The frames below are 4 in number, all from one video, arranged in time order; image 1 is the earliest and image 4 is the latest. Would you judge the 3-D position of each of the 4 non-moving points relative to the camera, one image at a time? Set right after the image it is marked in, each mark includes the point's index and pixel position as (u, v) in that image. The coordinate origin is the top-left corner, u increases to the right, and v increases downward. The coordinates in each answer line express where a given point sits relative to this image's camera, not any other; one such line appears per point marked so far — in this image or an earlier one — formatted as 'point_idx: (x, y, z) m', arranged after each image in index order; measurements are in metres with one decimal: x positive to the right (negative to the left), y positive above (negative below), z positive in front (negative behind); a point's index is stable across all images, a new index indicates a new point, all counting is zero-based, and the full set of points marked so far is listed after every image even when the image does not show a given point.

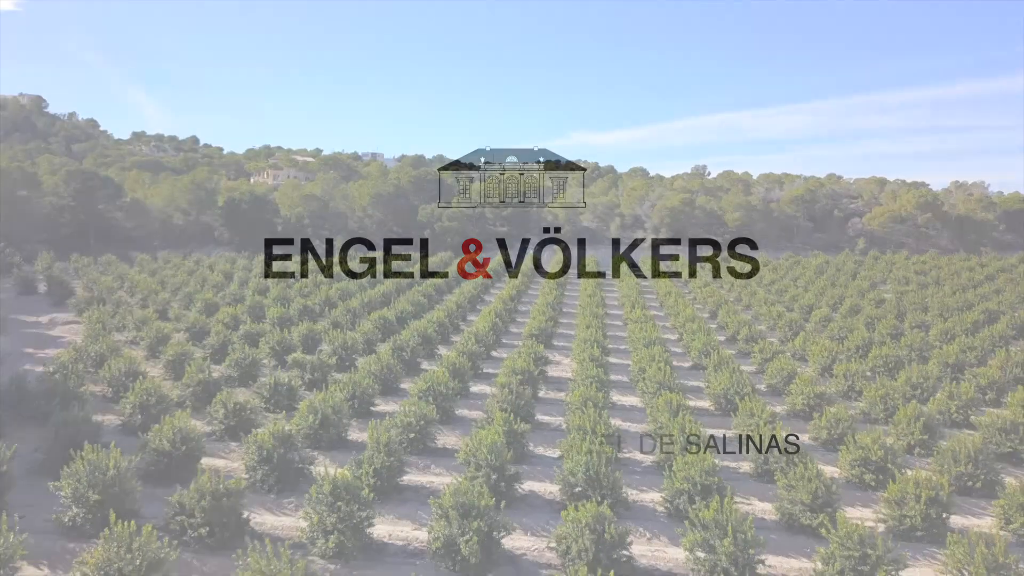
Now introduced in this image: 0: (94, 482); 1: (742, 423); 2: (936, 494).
0: (-5.8, -2.7, +11.5) m
1: (+5.0, -3.0, +18.1) m
2: (+6.8, -3.3, +13.4) m
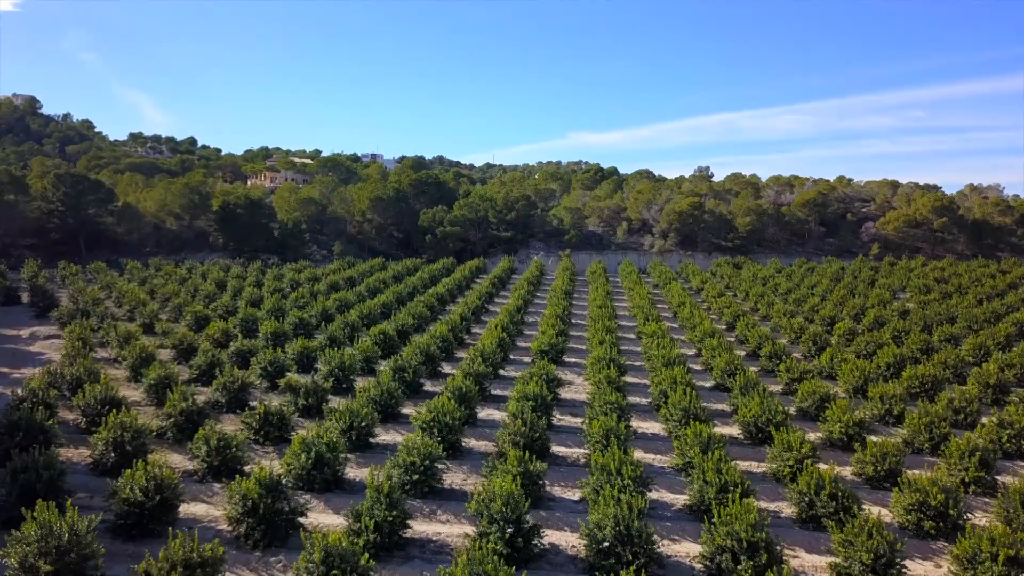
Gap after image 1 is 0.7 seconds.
0: (-5.5, -3.1, +9.8) m
1: (+5.3, -3.4, +16.4) m
2: (+7.1, -3.7, +11.7) m
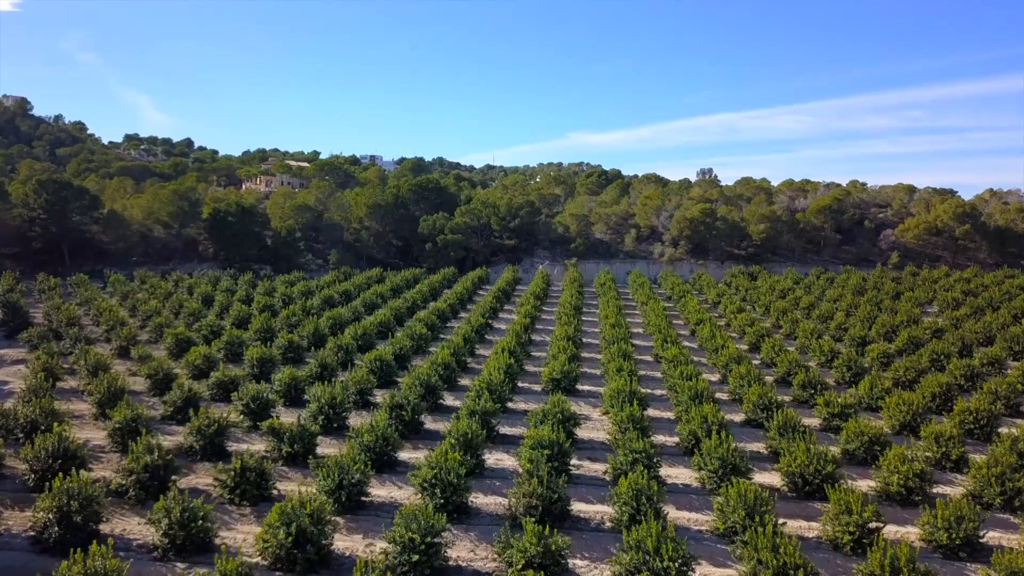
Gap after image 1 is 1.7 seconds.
0: (-5.2, -3.7, +7.5) m
1: (+5.6, -4.0, +14.1) m
2: (+7.4, -4.4, +9.5) m
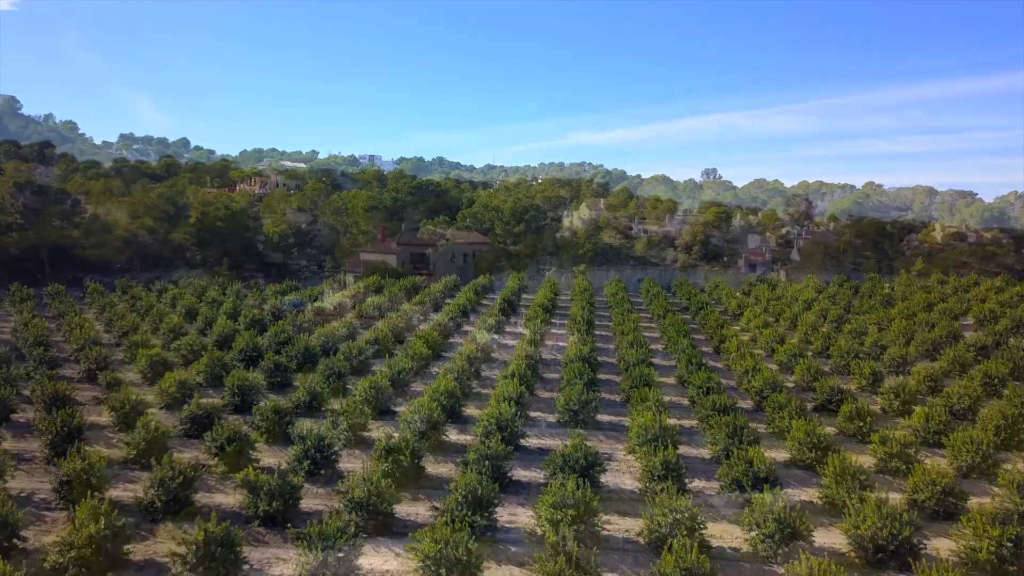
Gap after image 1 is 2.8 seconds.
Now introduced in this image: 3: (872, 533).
0: (-4.9, -4.2, +5.0) m
1: (+5.9, -4.5, +11.6) m
2: (+7.7, -4.9, +6.9) m
3: (+6.0, -4.1, +13.8) m
